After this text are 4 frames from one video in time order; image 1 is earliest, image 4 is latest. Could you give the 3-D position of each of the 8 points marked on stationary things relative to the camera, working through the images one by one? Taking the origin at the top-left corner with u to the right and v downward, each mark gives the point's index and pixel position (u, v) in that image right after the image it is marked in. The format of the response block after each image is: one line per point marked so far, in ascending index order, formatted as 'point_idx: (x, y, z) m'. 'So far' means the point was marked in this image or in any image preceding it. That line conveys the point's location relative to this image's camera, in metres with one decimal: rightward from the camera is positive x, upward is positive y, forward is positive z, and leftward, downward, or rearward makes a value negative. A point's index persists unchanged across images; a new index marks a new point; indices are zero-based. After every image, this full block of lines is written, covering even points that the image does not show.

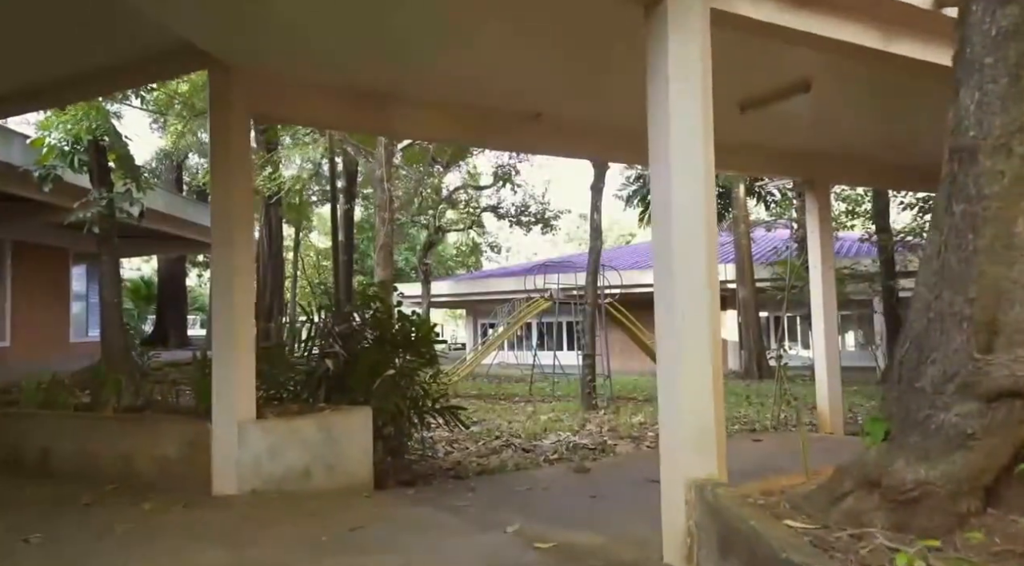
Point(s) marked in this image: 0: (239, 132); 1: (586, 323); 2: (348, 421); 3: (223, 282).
0: (-1.3, +0.7, +3.8) m
1: (+0.7, -0.4, +8.0) m
2: (-0.8, -0.7, +4.1) m
3: (-1.4, 0.0, +3.8) m
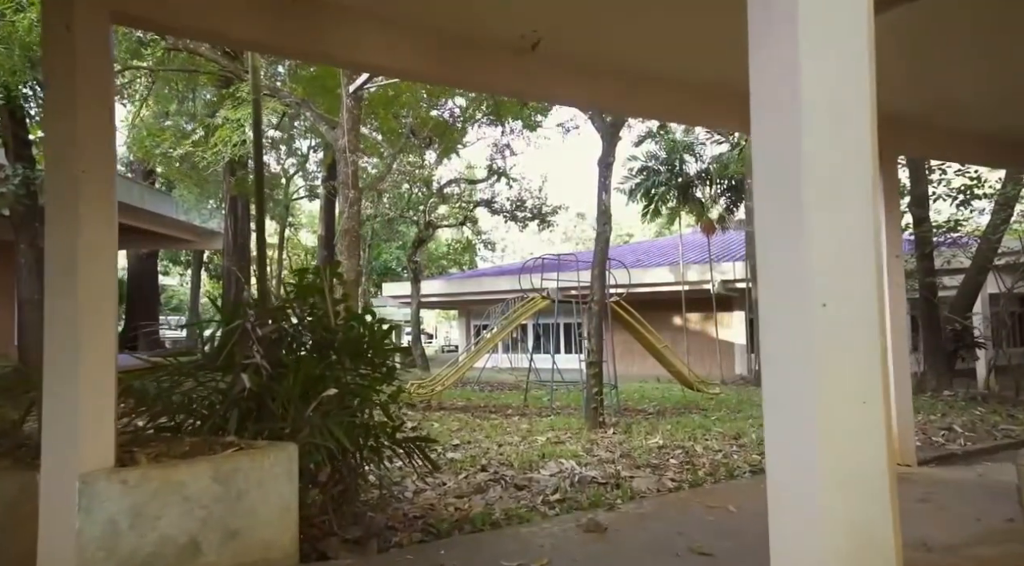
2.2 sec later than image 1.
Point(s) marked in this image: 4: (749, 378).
0: (-1.3, +0.8, +2.5) m
1: (+0.7, -0.4, +6.8) m
2: (-0.9, -0.6, +2.8) m
3: (-1.4, +0.1, +2.5) m
4: (+4.7, -1.9, +16.2) m
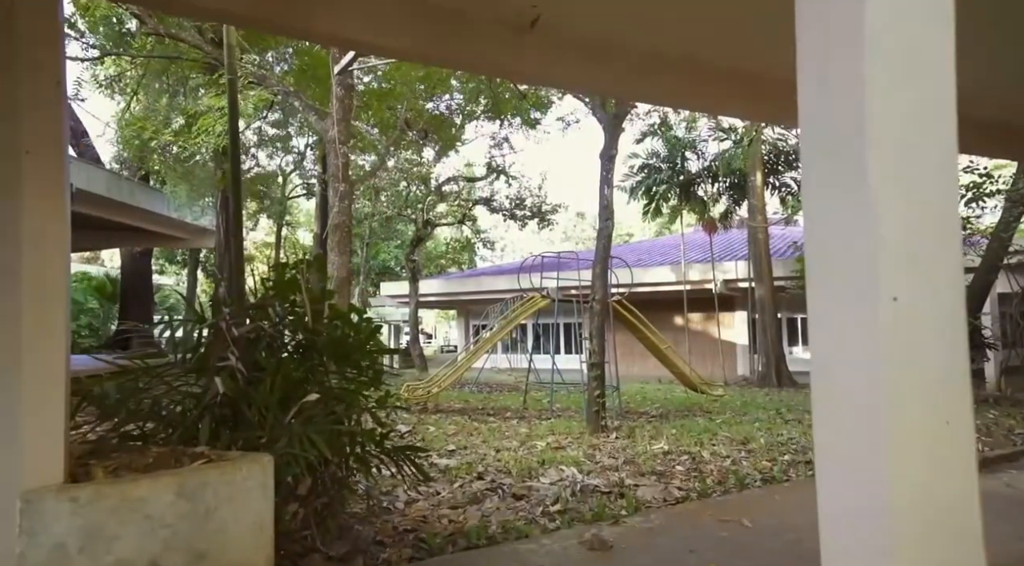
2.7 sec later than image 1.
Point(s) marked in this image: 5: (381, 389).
0: (-1.3, +0.8, +2.3) m
1: (+0.7, -0.3, +6.5) m
2: (-0.9, -0.6, +2.5) m
3: (-1.4, +0.1, +2.3) m
4: (+4.7, -1.9, +15.9) m
5: (-0.5, -0.4, +3.3) m
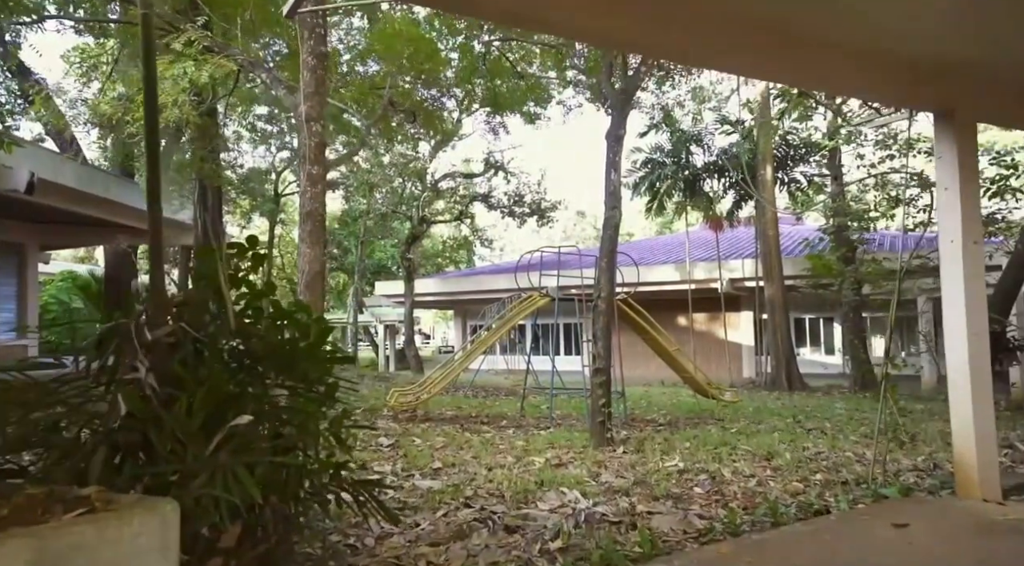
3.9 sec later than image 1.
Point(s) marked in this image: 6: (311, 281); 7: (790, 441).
0: (-1.4, +0.8, +1.6) m
1: (+0.6, -0.3, +5.9) m
2: (-0.9, -0.6, +1.9) m
3: (-1.5, +0.1, +1.6) m
4: (+4.7, -1.9, +15.3) m
5: (-0.6, -0.4, +2.6) m
6: (-1.3, 0.0, +5.2) m
7: (+2.2, -1.2, +6.3) m
